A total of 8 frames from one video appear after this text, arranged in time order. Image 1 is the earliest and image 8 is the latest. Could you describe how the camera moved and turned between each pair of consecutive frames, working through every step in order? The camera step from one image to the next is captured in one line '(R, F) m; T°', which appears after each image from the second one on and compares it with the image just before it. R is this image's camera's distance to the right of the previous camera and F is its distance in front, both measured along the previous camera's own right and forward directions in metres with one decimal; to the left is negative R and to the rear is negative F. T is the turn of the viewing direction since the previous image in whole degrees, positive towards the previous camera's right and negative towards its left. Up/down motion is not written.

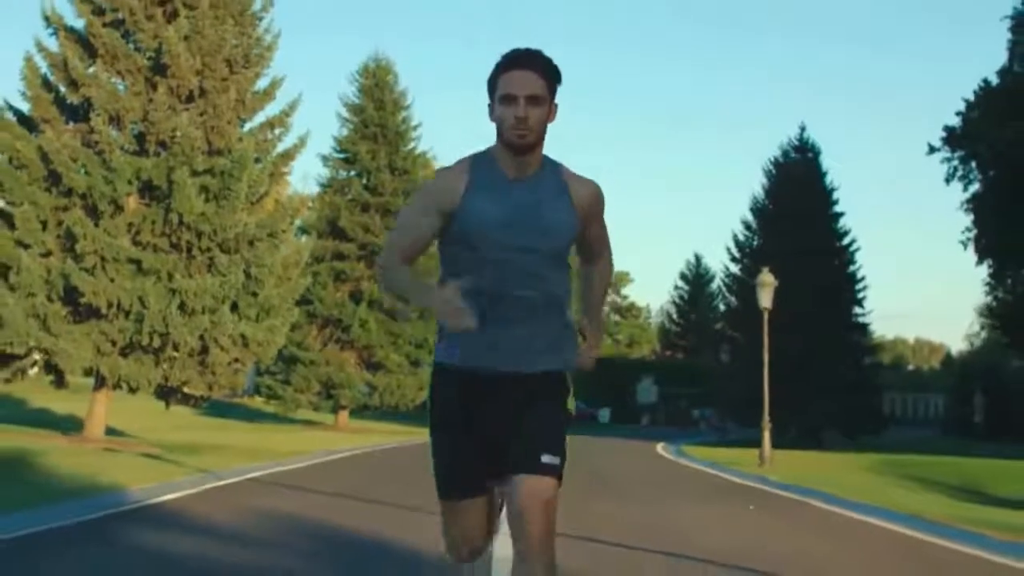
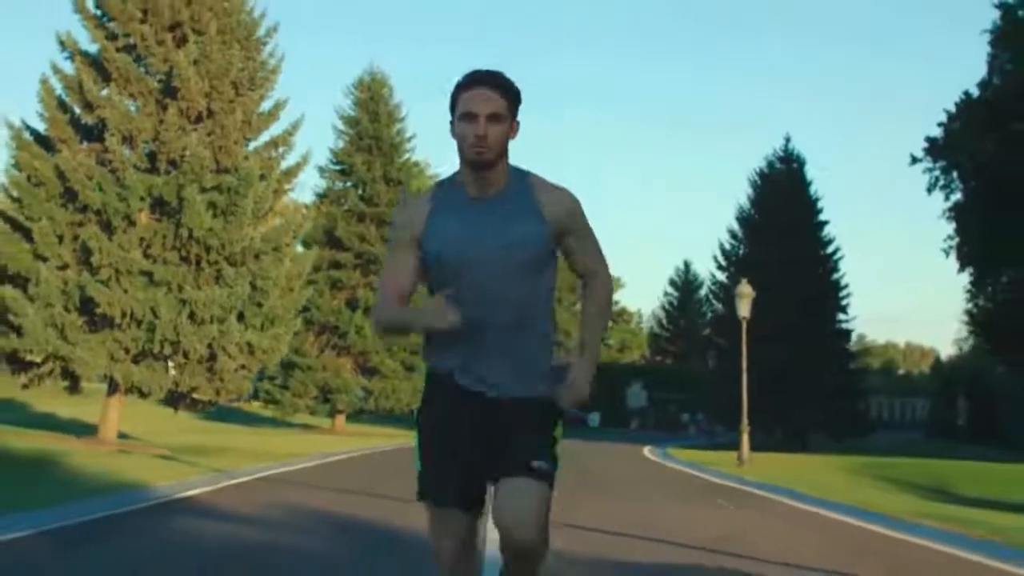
(0.0, -1.6) m; 0°
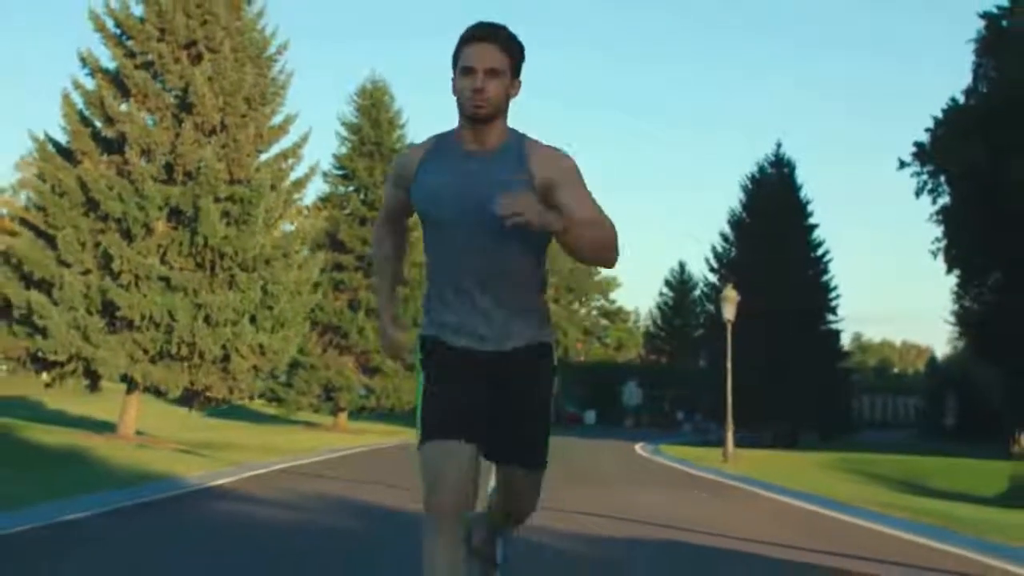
(0.0, -1.8) m; 0°
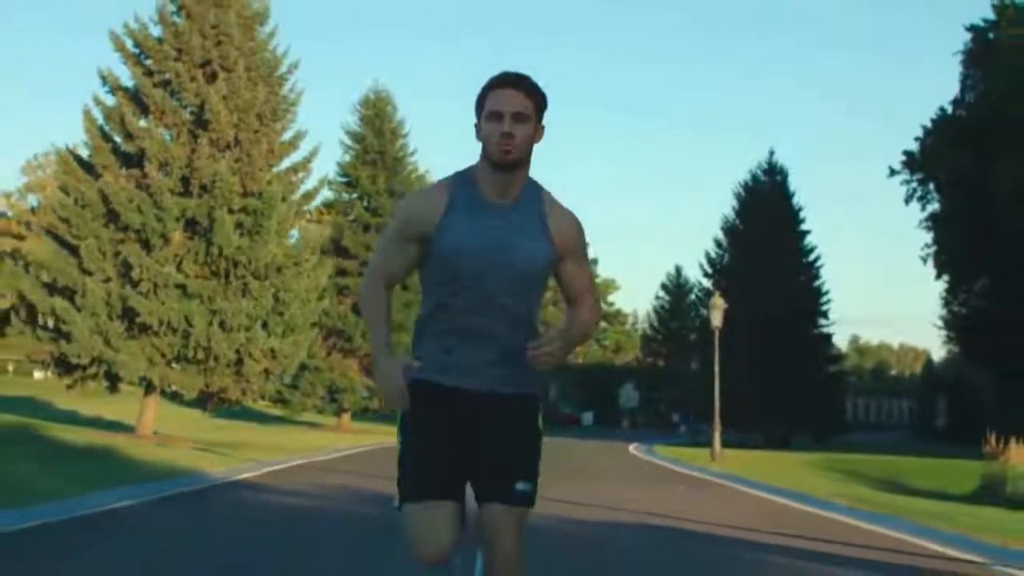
(0.0, -1.7) m; 0°
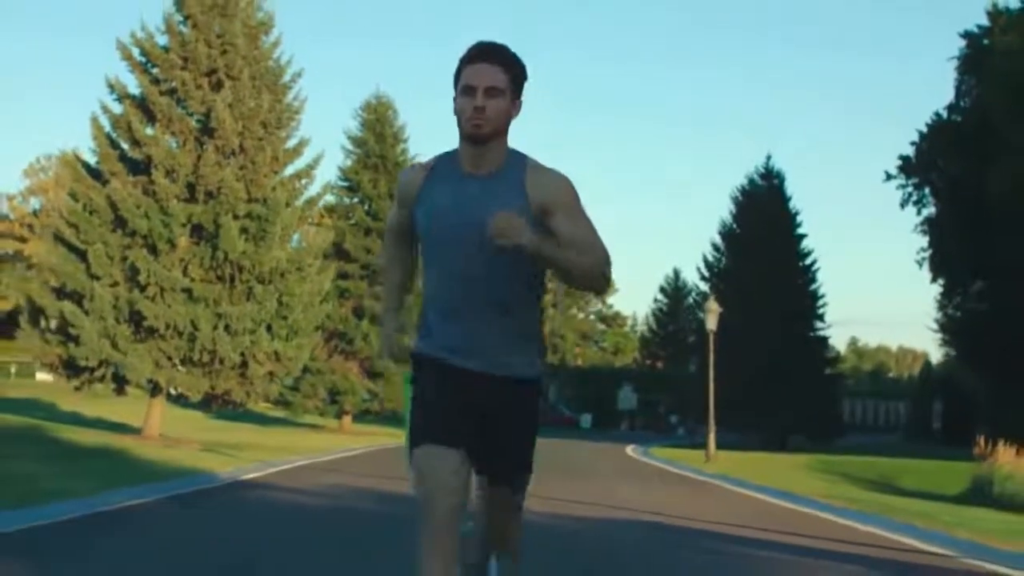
(0.0, -0.7) m; 0°
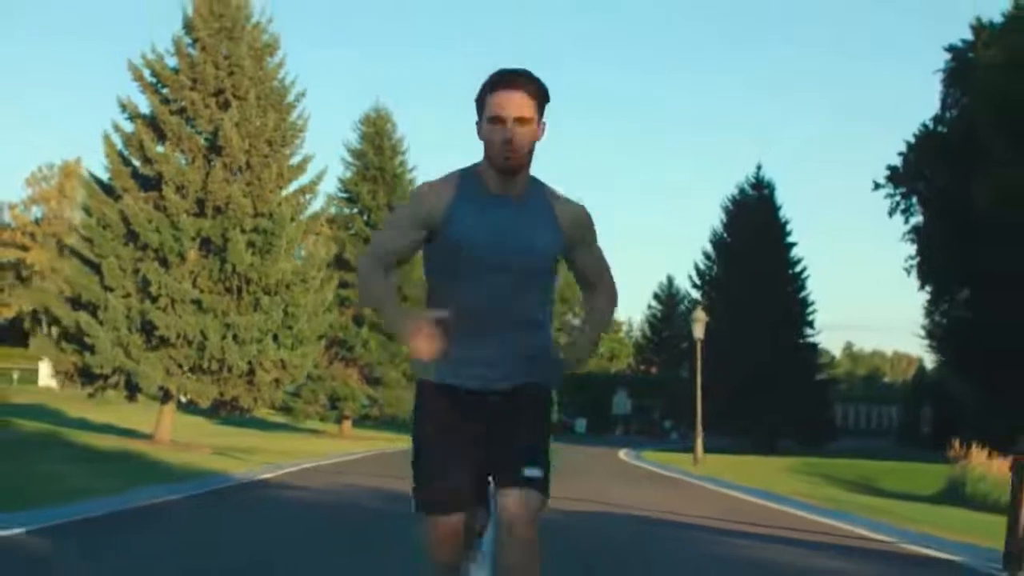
(0.0, -1.5) m; 0°
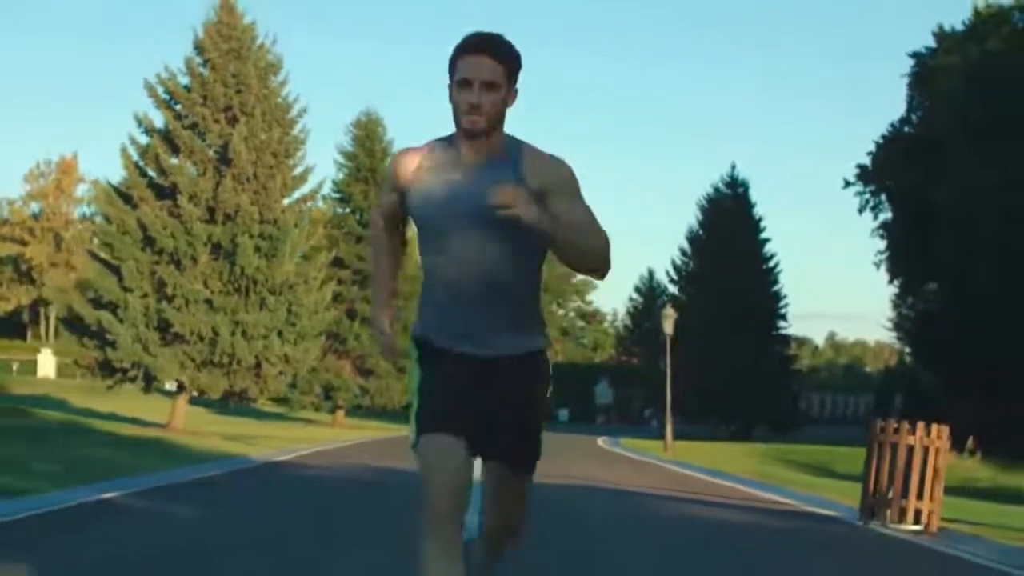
(0.0, -3.3) m; +1°
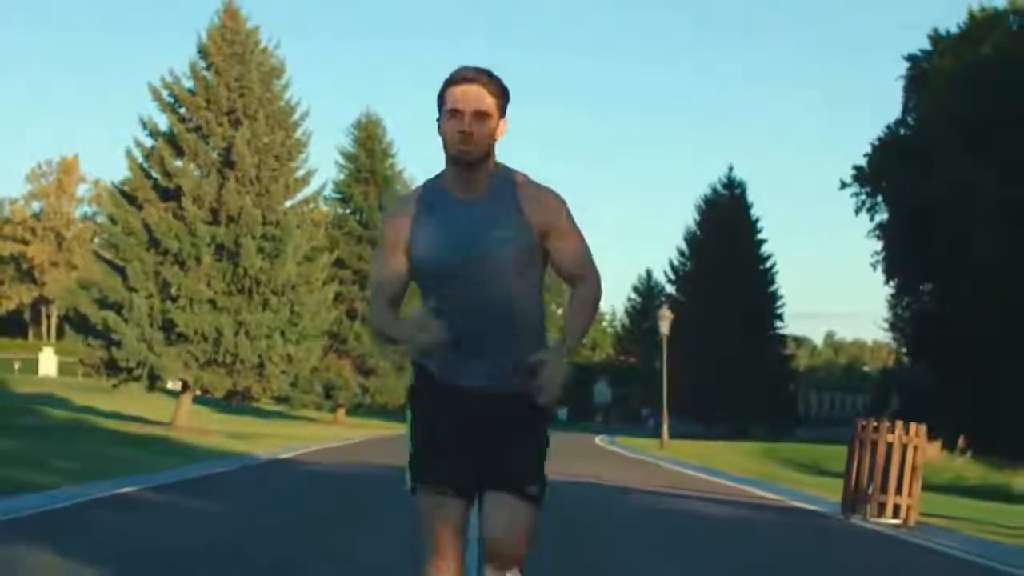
(0.0, -0.6) m; 0°
